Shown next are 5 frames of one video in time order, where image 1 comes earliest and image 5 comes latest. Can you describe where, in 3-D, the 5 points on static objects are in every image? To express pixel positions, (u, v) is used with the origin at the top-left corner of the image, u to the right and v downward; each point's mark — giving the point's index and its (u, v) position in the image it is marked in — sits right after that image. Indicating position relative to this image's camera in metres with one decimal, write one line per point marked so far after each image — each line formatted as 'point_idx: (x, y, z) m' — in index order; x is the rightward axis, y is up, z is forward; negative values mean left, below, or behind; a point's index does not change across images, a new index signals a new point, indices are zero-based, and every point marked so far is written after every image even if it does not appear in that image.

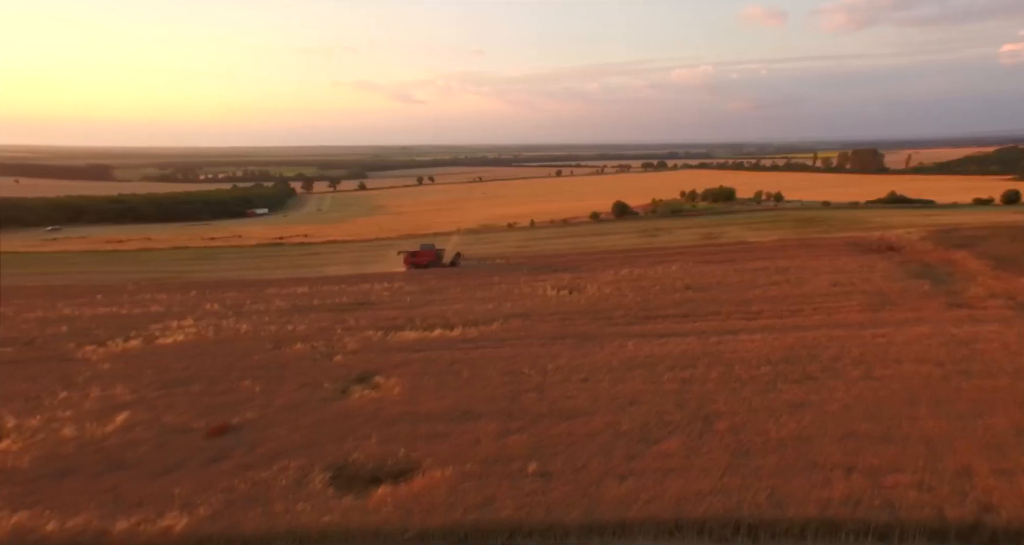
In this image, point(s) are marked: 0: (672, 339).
0: (+4.1, -1.7, +17.0) m
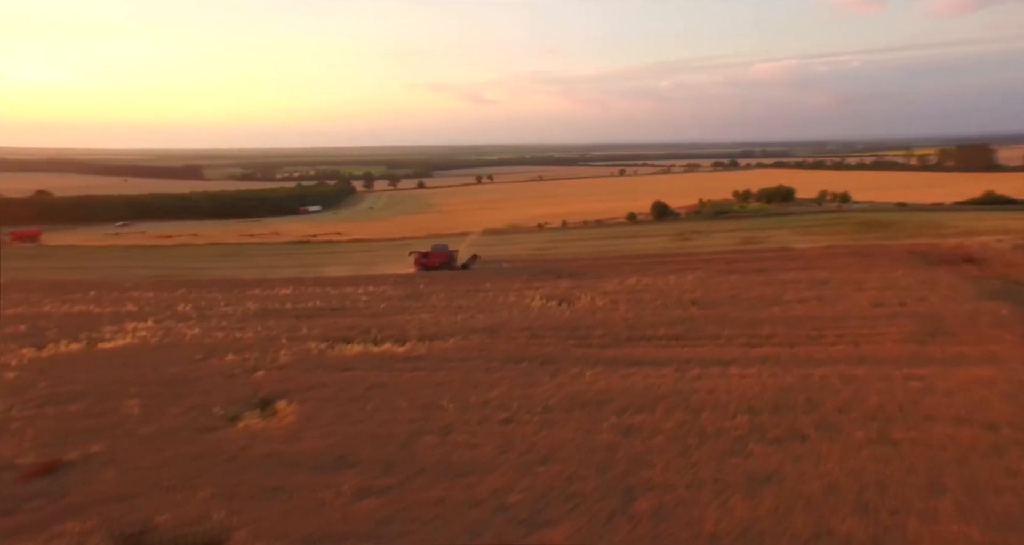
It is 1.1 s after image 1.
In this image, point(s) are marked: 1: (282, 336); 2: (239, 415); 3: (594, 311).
0: (+2.7, -2.0, +13.7) m
1: (-6.1, -1.8, +17.8) m
2: (-5.3, -2.7, +12.8) m
3: (+2.3, -1.1, +18.6) m
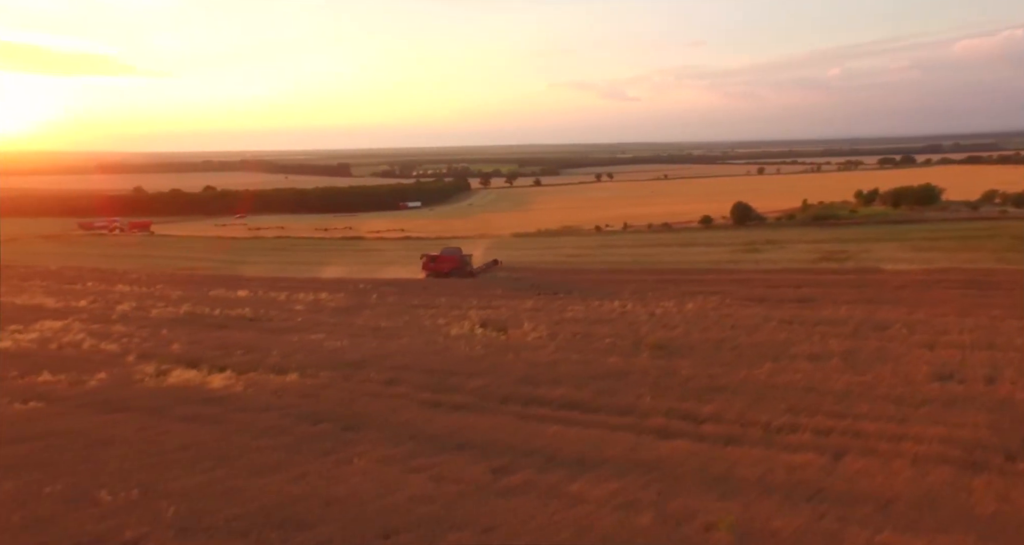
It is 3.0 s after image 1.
0: (-0.8, -2.5, +8.5) m
1: (-8.4, -1.9, +14.7) m
2: (-8.8, -2.8, +9.6) m
3: (0.0, -1.6, +13.4) m
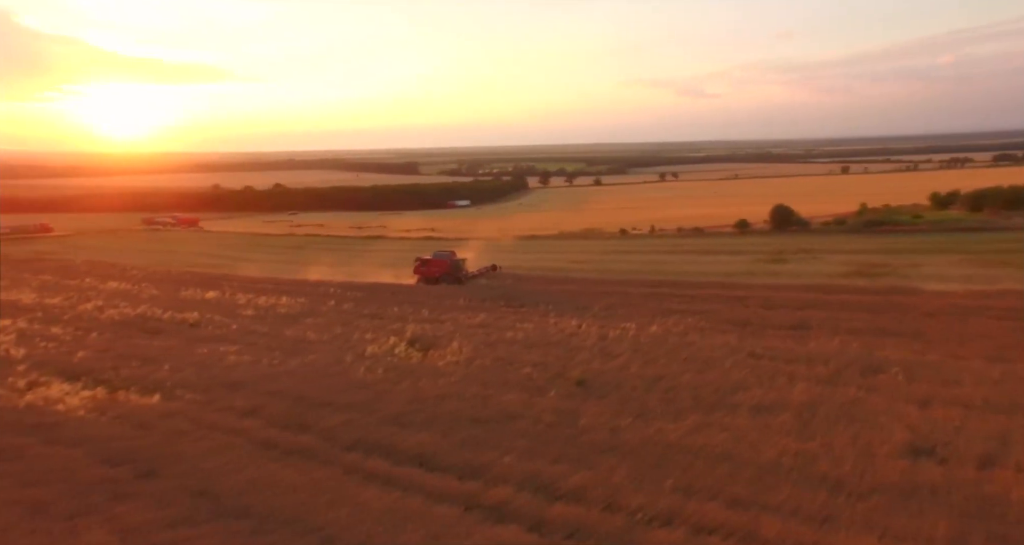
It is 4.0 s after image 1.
0: (-3.2, -2.7, +6.6) m
1: (-9.8, -1.9, +13.6) m
2: (-11.0, -2.8, +8.7) m
3: (-1.7, -1.8, +11.3) m
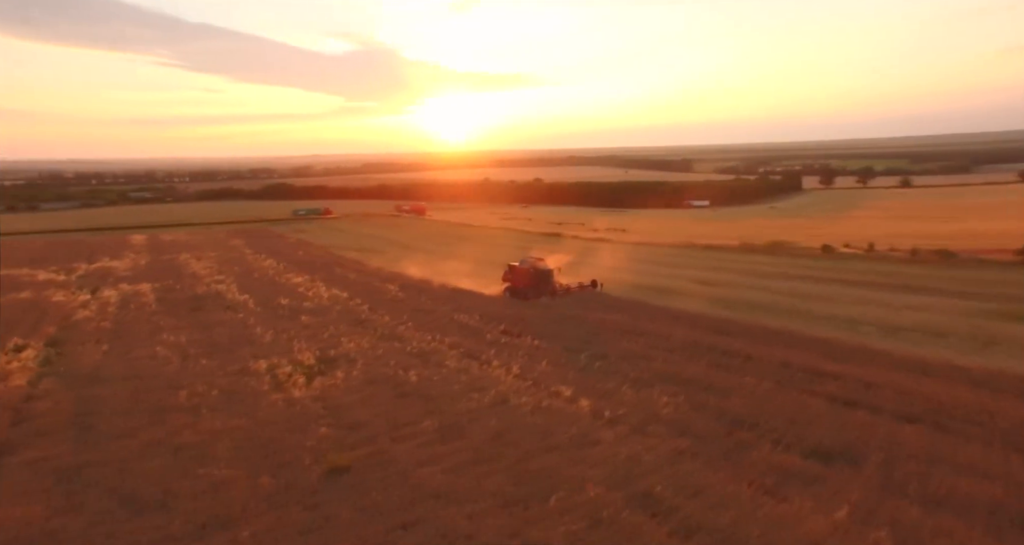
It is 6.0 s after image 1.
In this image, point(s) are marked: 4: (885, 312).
0: (-7.3, -2.4, +5.2) m
1: (-9.9, -1.2, +14.5) m
2: (-13.3, -1.9, +10.7) m
3: (-3.8, -1.8, +8.7) m
4: (+7.4, -0.8, +13.1) m
